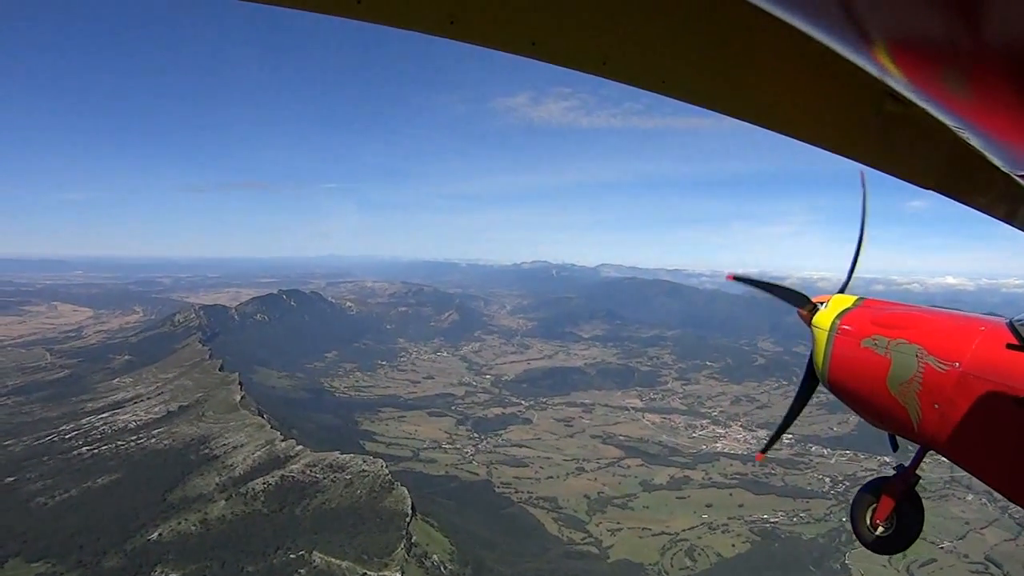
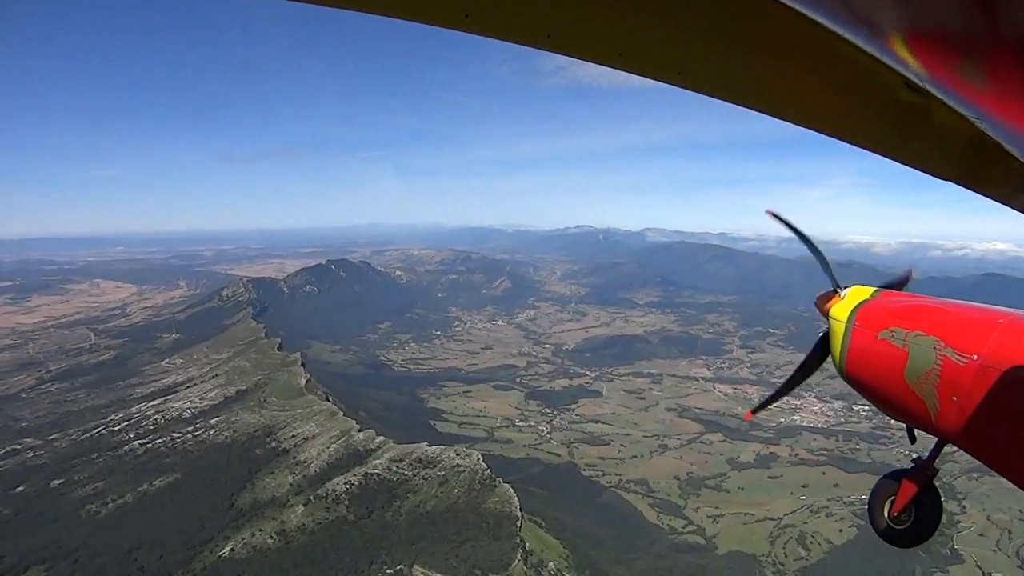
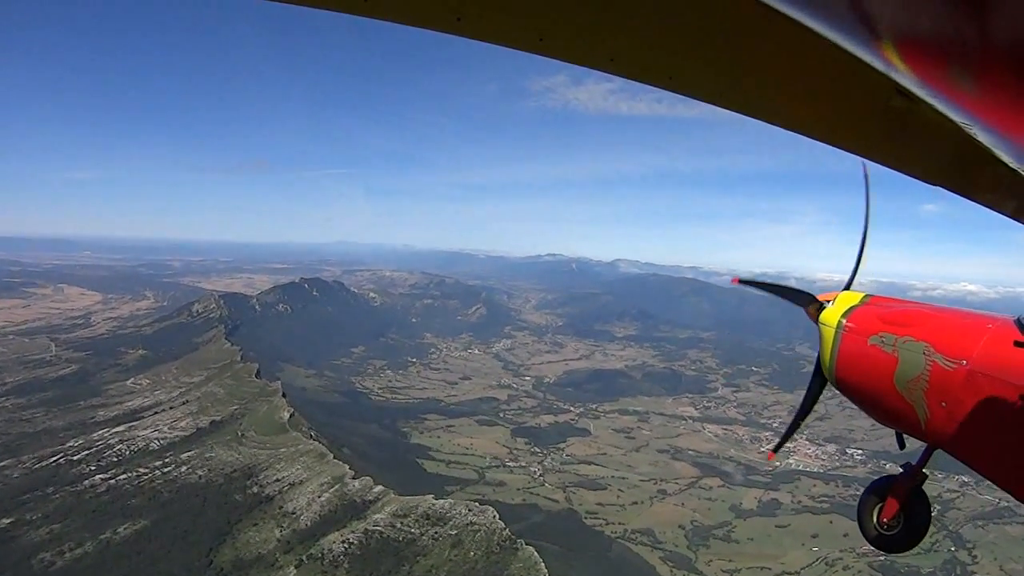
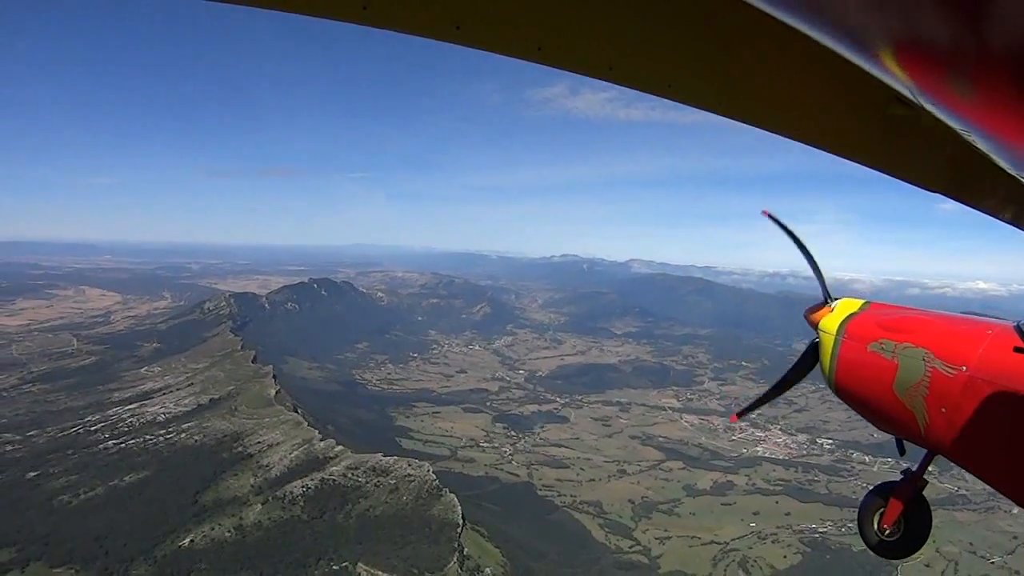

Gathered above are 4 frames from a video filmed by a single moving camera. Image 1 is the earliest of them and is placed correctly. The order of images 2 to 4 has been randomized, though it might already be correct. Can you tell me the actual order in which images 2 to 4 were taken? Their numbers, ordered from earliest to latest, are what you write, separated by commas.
4, 2, 3
